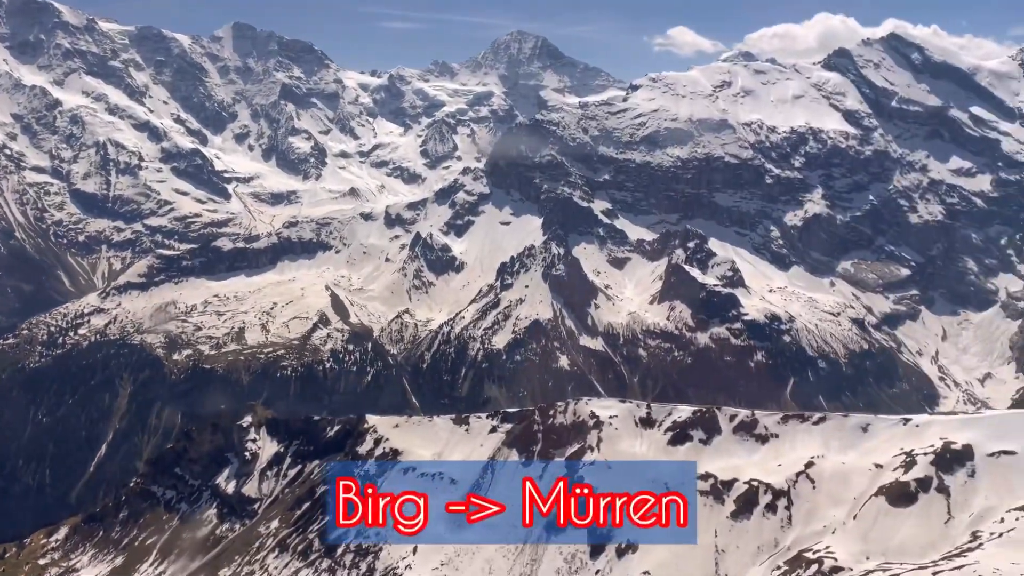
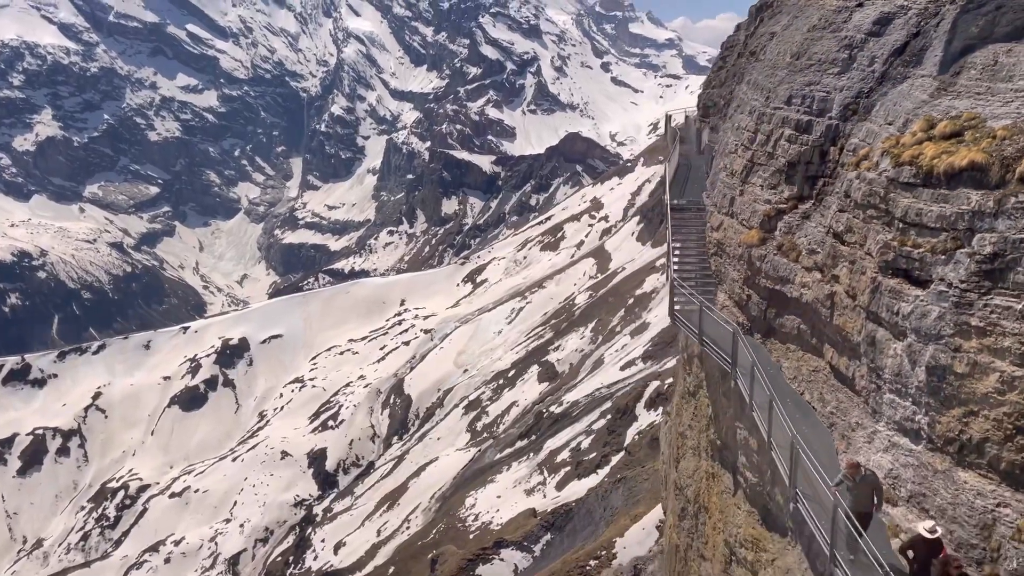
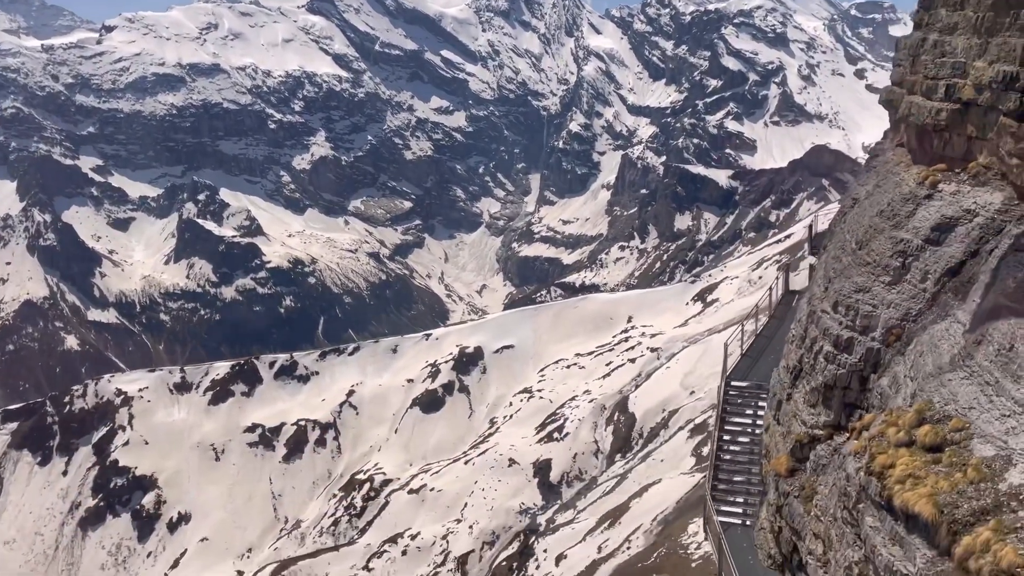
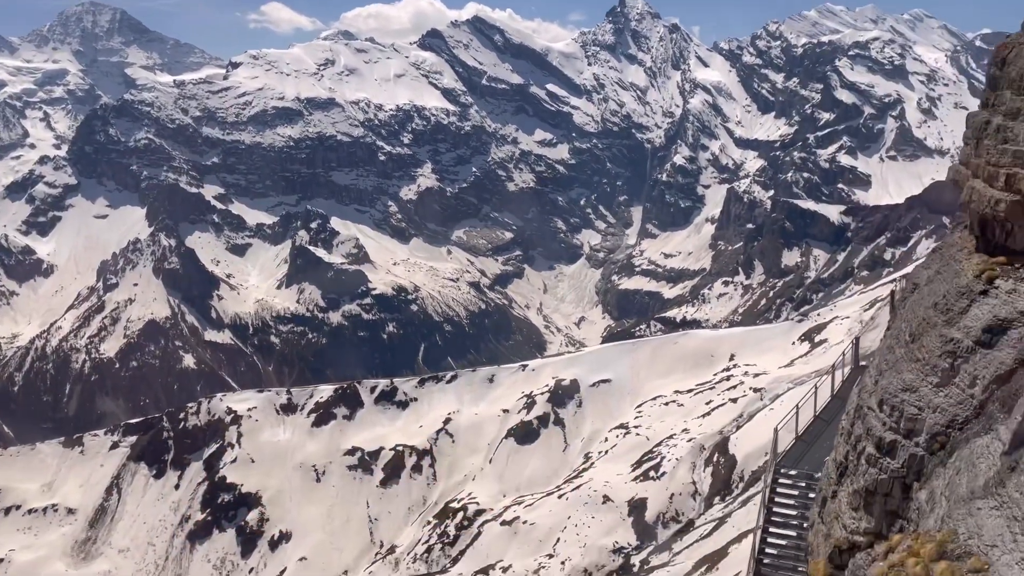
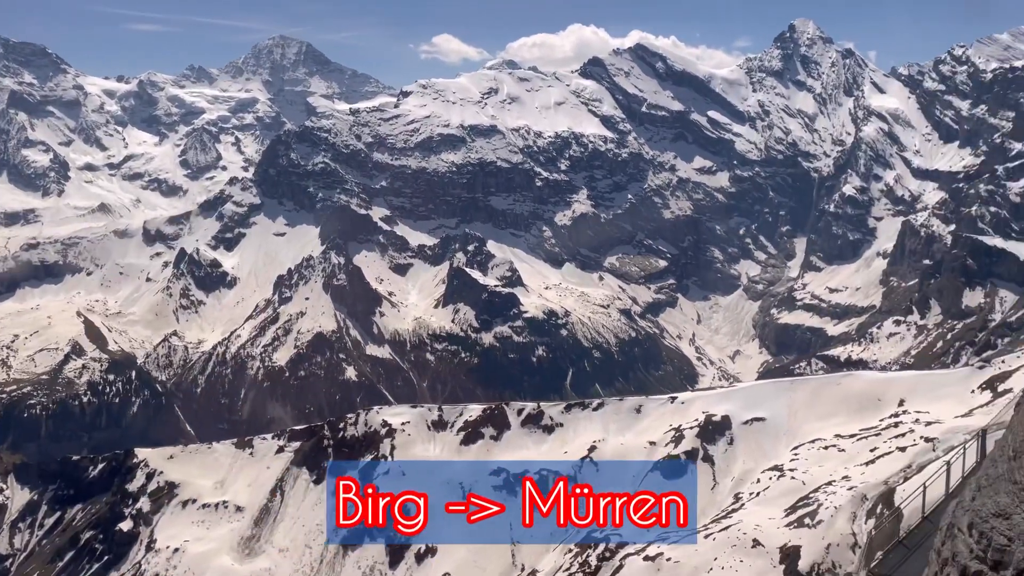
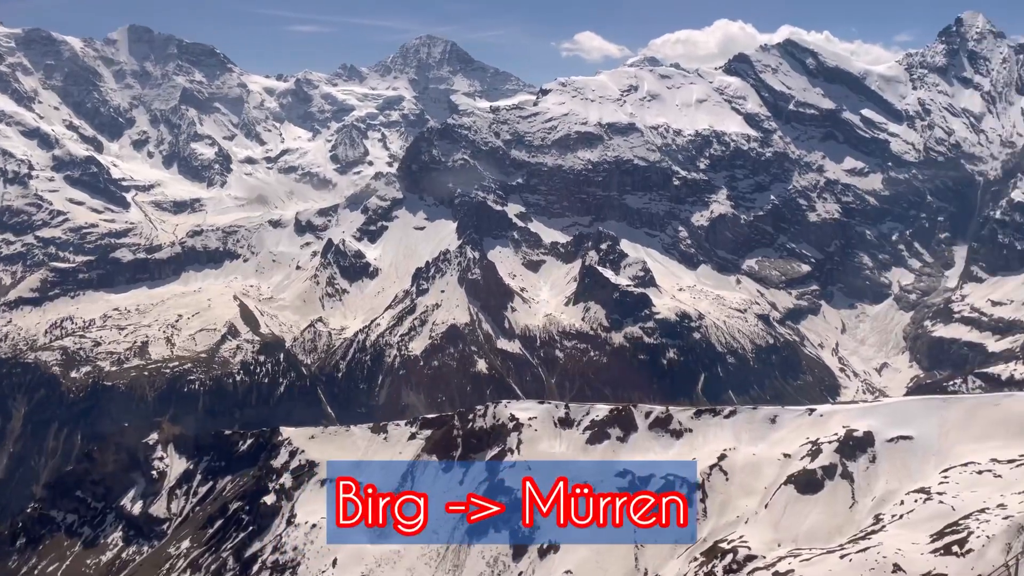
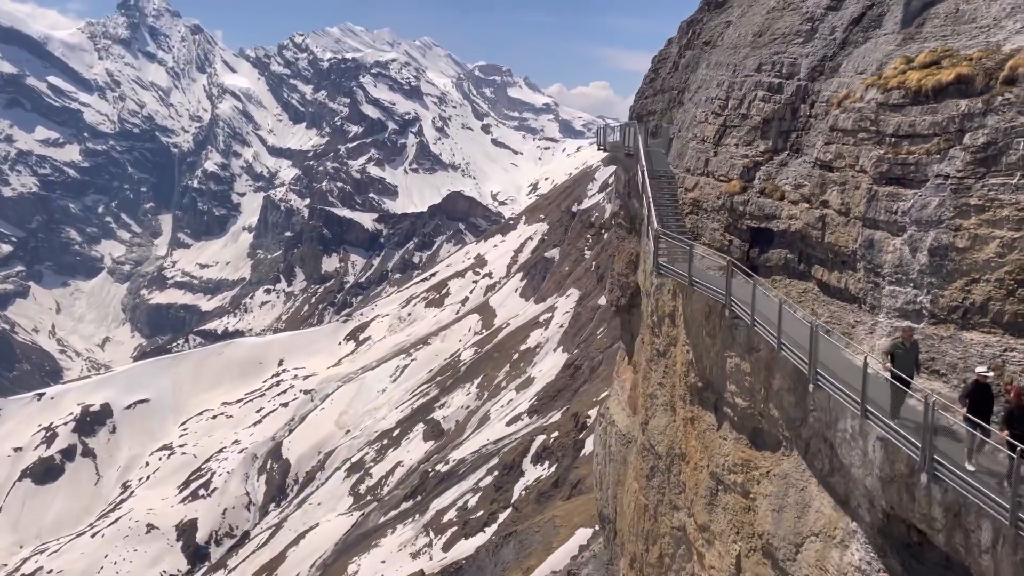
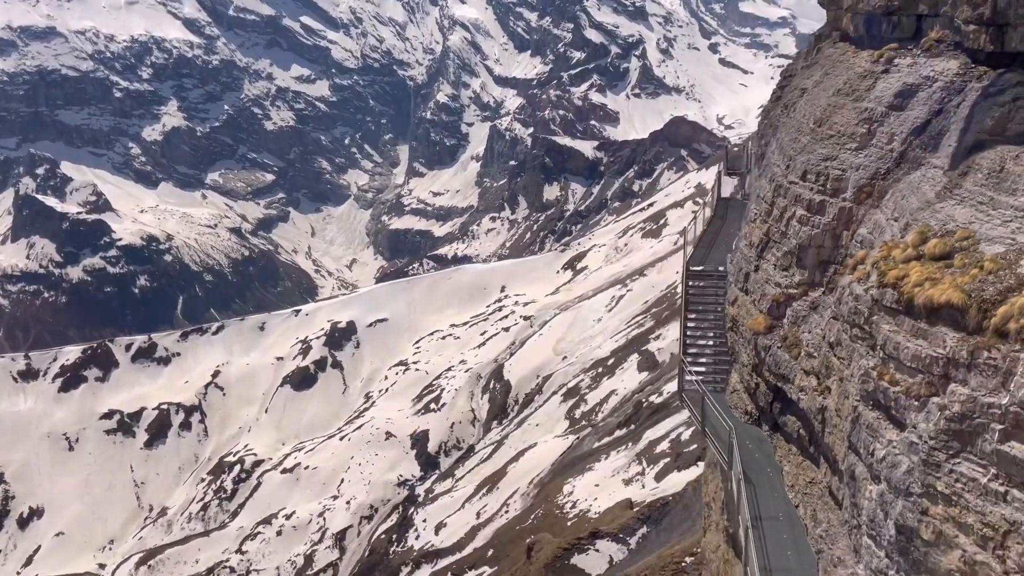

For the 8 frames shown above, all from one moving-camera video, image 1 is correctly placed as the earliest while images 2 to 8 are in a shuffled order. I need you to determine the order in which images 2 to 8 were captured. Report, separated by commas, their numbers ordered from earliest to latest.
6, 5, 4, 3, 8, 2, 7
